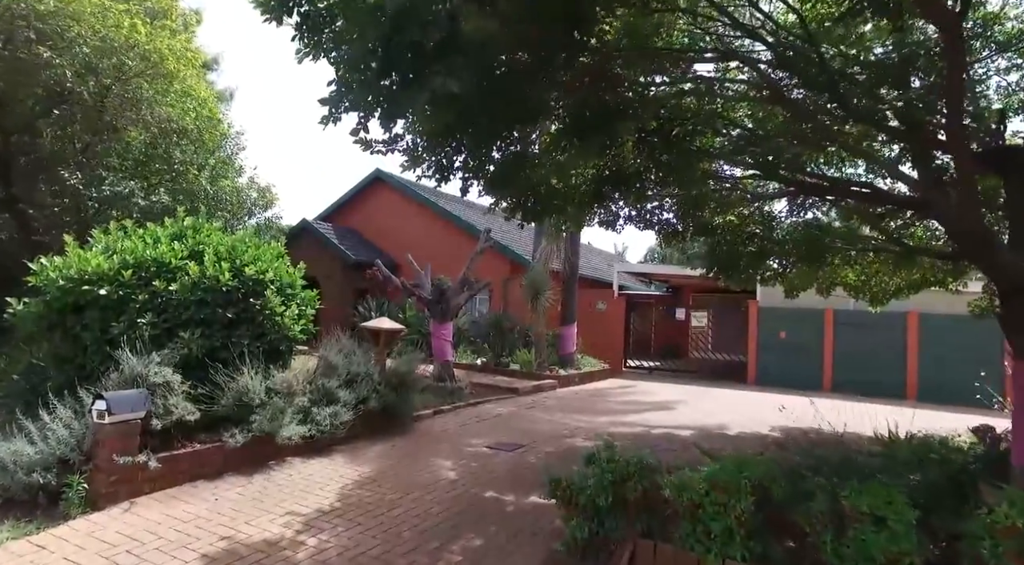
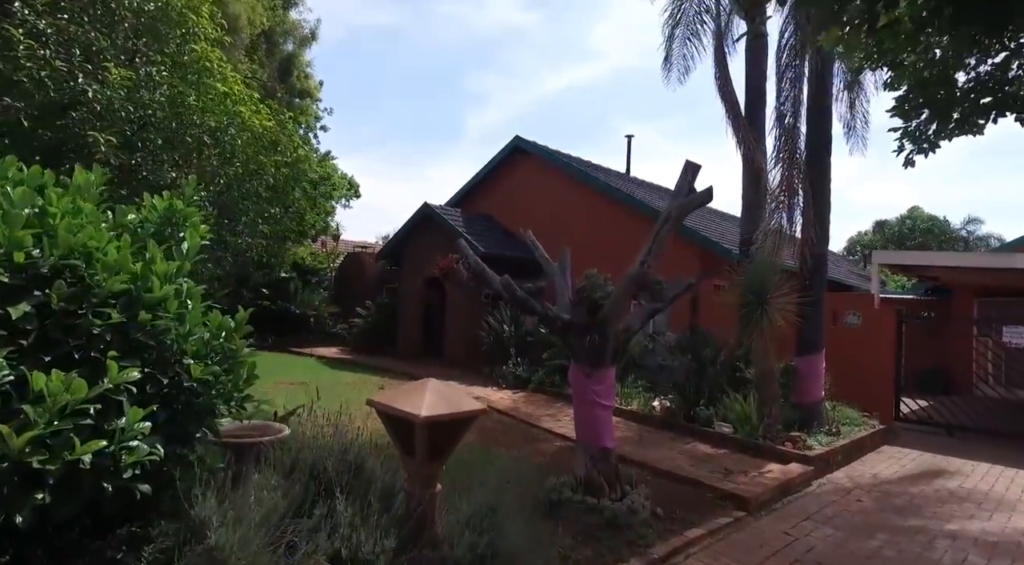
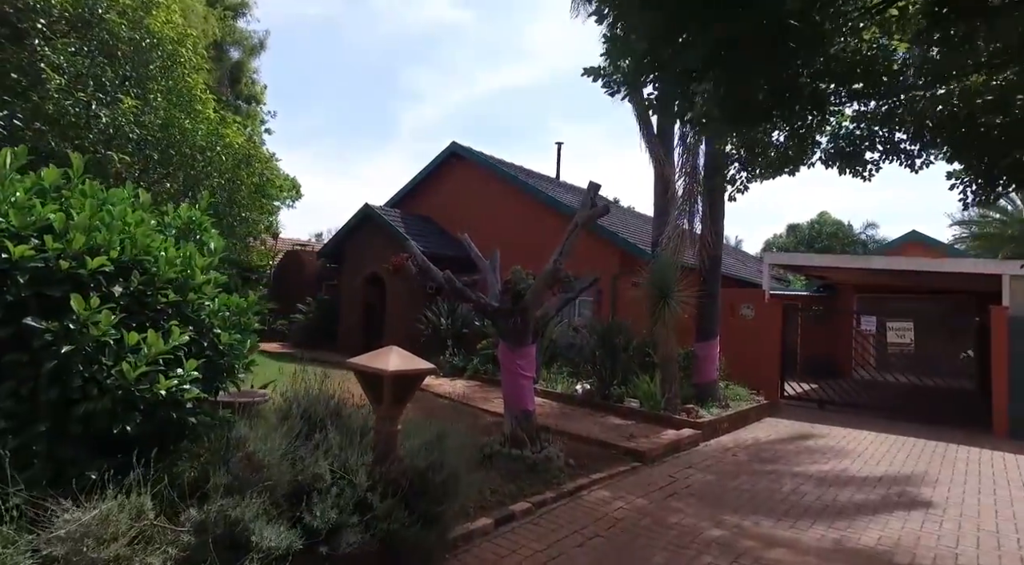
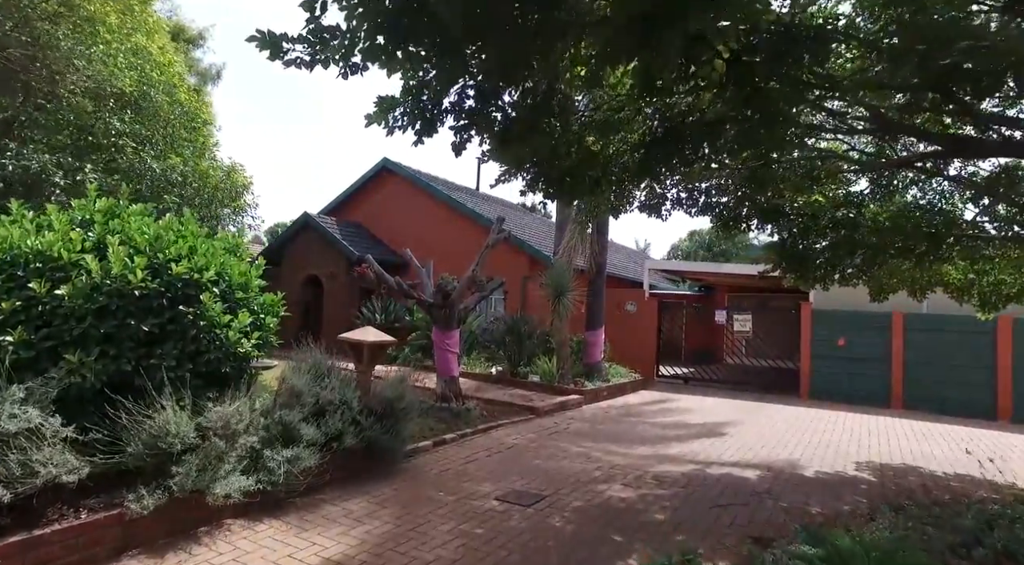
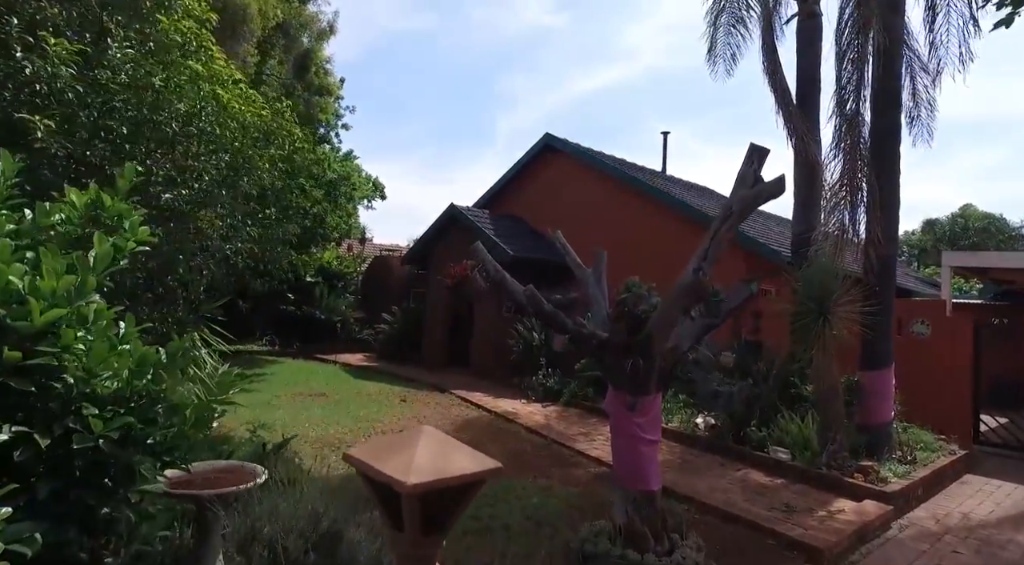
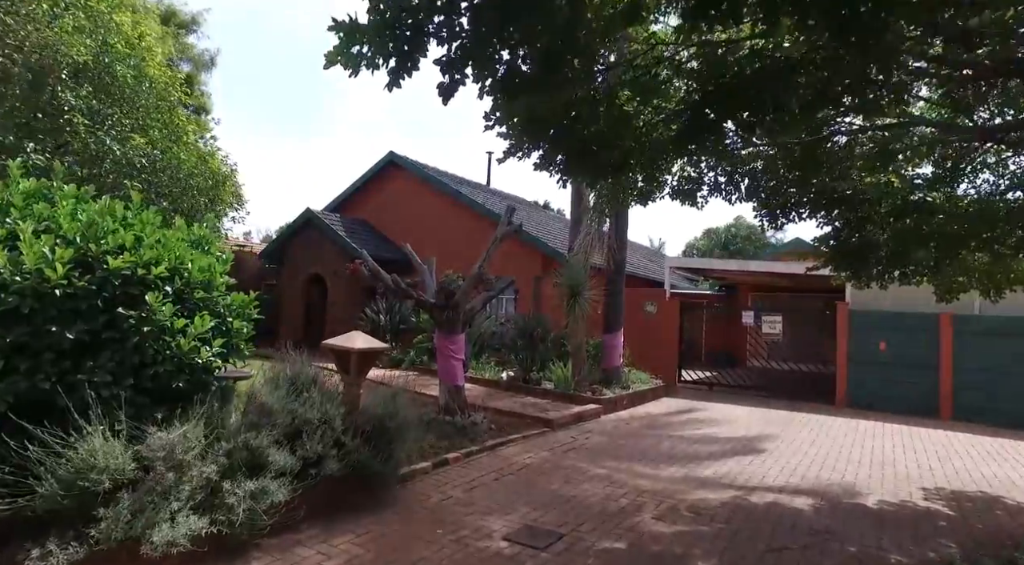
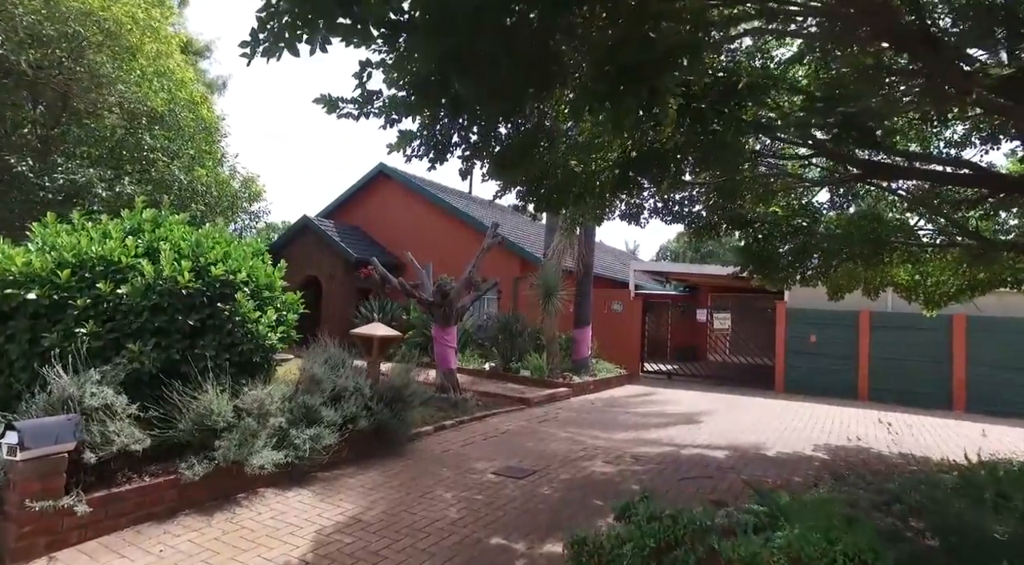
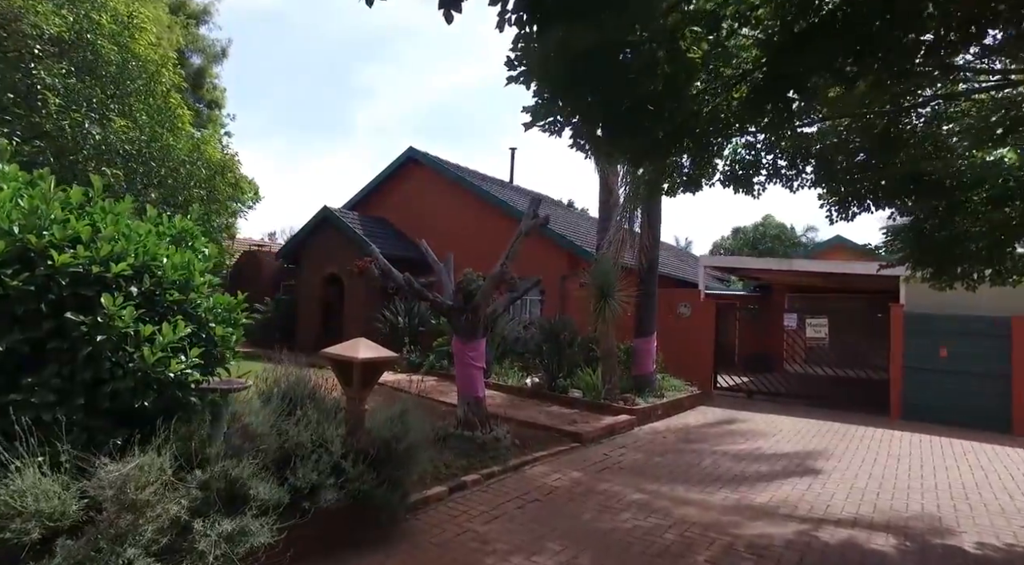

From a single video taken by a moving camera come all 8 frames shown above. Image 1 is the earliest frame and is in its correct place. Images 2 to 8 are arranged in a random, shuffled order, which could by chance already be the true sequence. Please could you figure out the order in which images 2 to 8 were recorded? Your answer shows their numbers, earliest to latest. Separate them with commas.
7, 4, 6, 8, 3, 2, 5
